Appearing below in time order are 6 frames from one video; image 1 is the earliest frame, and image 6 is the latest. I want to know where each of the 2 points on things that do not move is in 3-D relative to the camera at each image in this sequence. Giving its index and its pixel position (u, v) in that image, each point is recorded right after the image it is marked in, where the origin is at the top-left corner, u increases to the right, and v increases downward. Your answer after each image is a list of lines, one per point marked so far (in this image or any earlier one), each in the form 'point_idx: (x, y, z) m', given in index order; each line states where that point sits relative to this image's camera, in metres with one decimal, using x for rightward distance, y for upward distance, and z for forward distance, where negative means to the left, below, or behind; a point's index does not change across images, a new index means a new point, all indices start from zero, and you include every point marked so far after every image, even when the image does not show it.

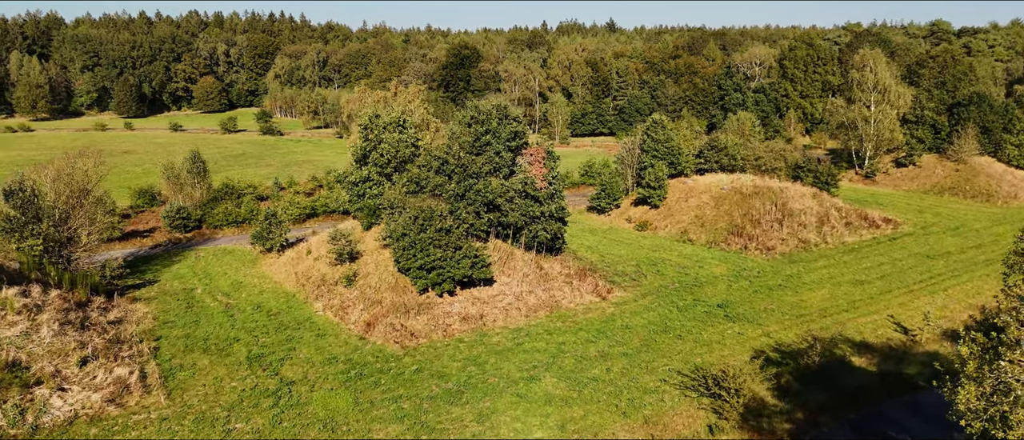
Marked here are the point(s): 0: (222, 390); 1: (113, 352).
0: (-9.0, -5.3, +16.6) m
1: (-13.0, -4.4, +17.5) m
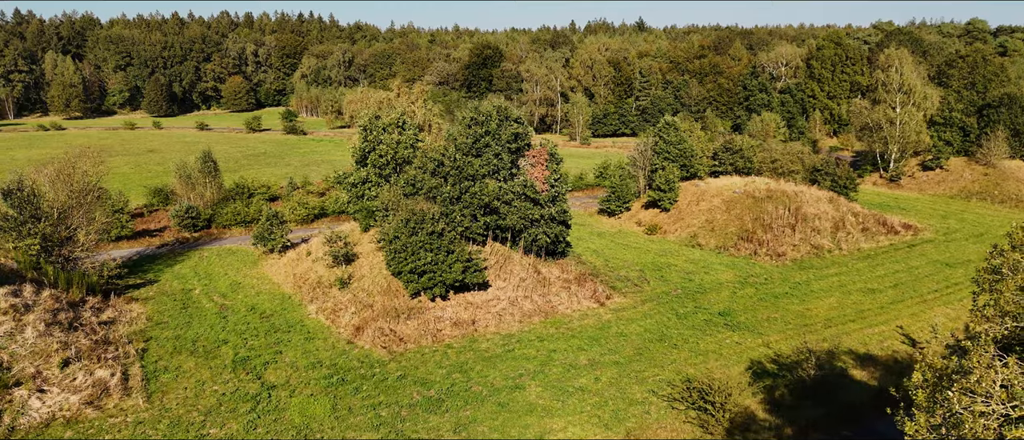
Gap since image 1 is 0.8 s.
0: (-9.6, -5.4, +16.5) m
1: (-13.5, -4.4, +17.5) m
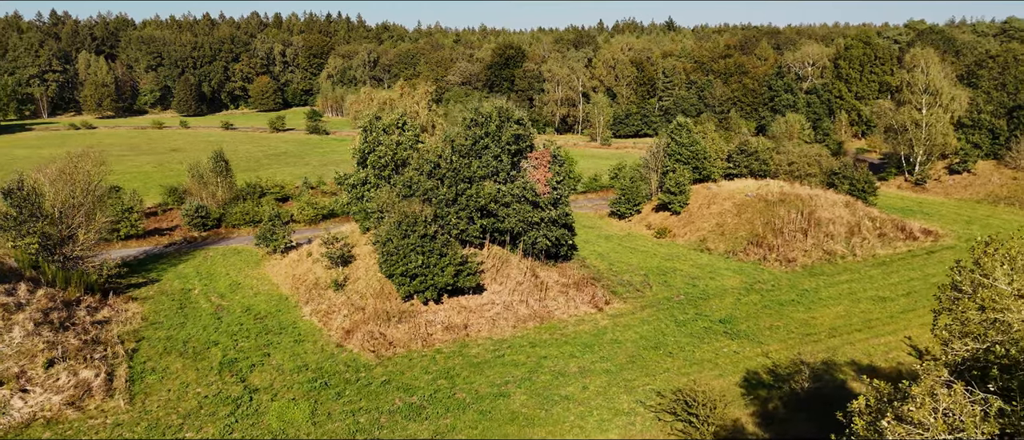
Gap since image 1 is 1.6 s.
0: (-10.1, -5.4, +16.4) m
1: (-14.0, -4.4, +17.5) m
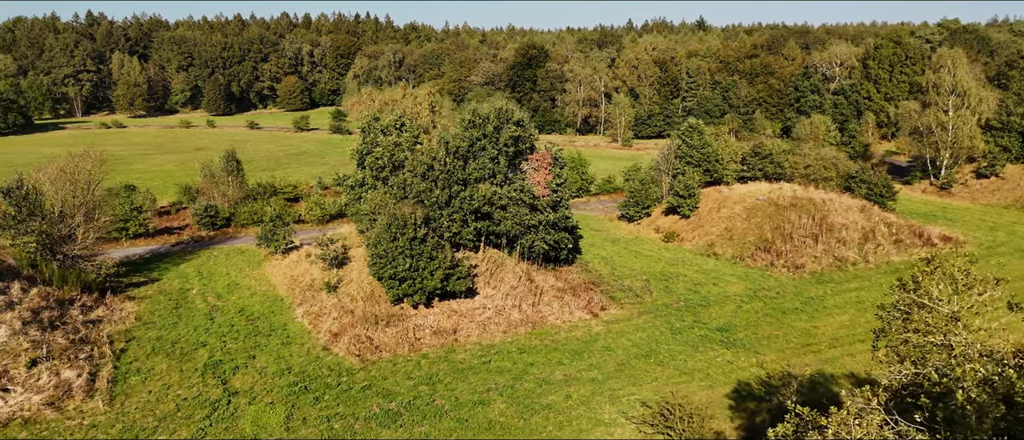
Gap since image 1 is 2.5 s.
0: (-10.7, -5.5, +16.4) m
1: (-14.6, -4.4, +17.6) m
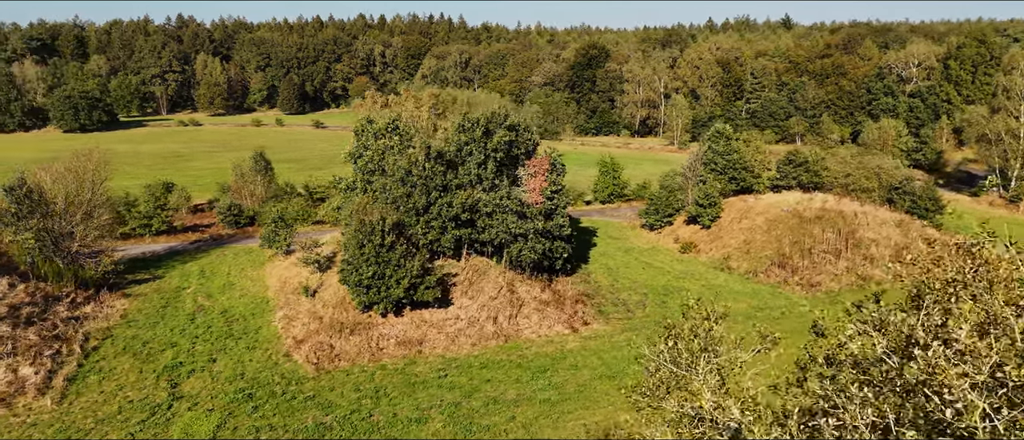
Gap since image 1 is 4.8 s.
0: (-12.5, -5.6, +16.7) m
1: (-16.2, -4.5, +18.2) m
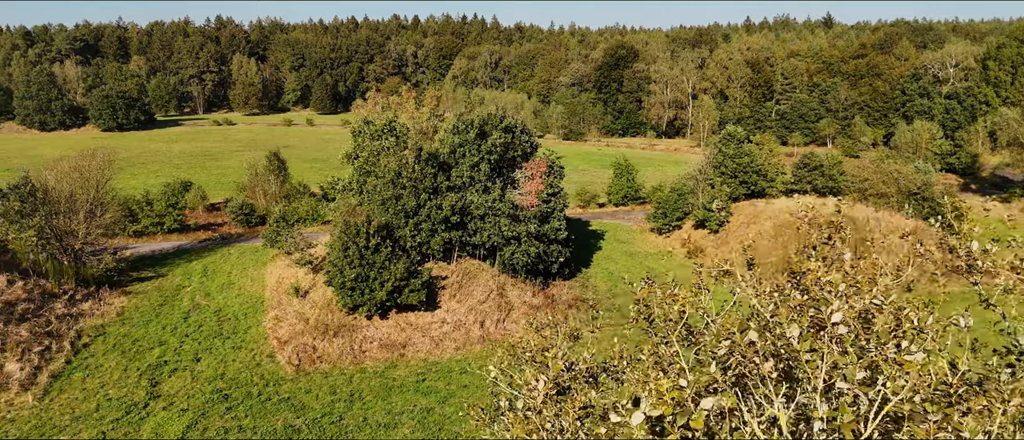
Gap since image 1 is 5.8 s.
0: (-13.4, -5.6, +17.0) m
1: (-17.0, -4.5, +18.7) m
